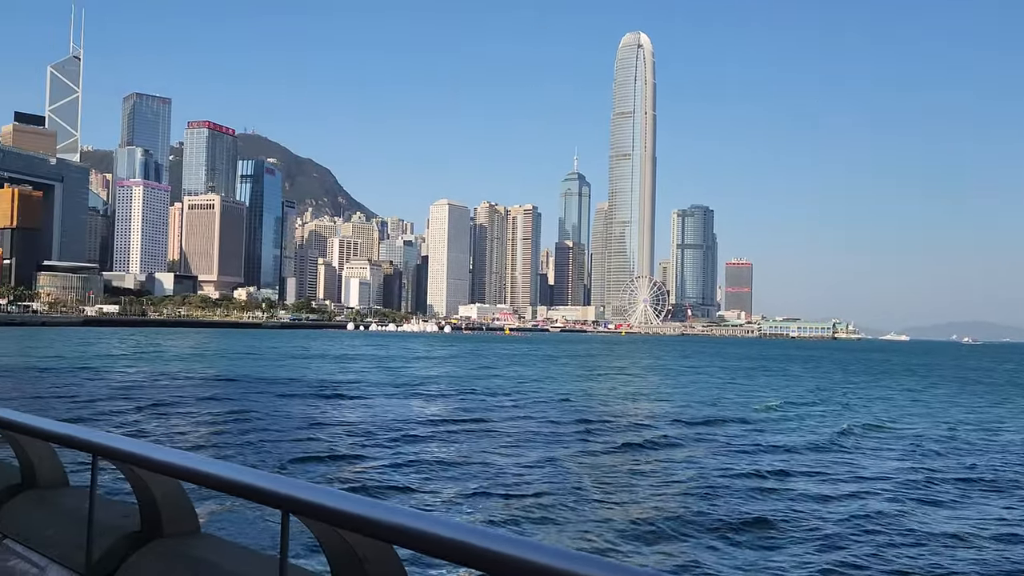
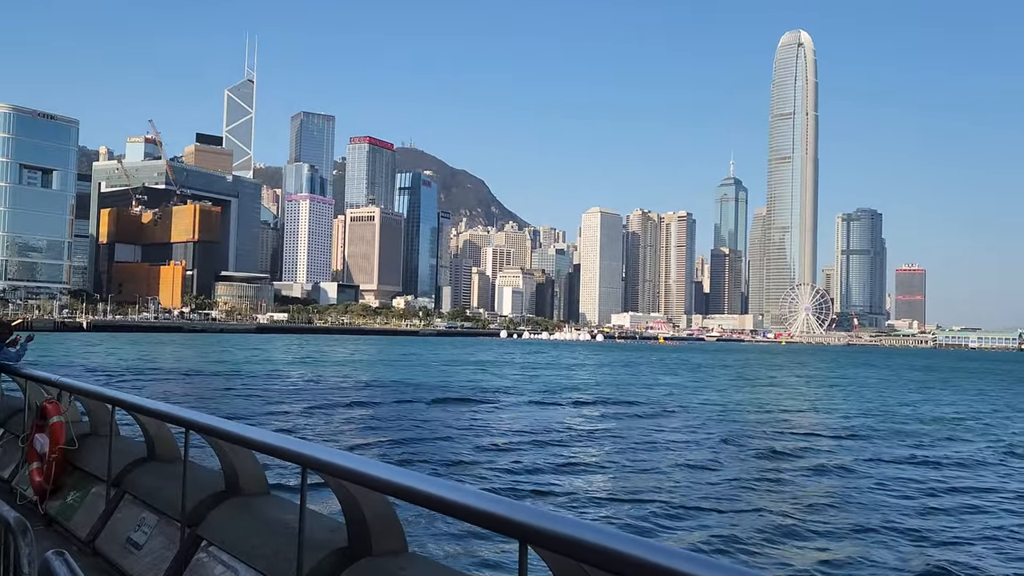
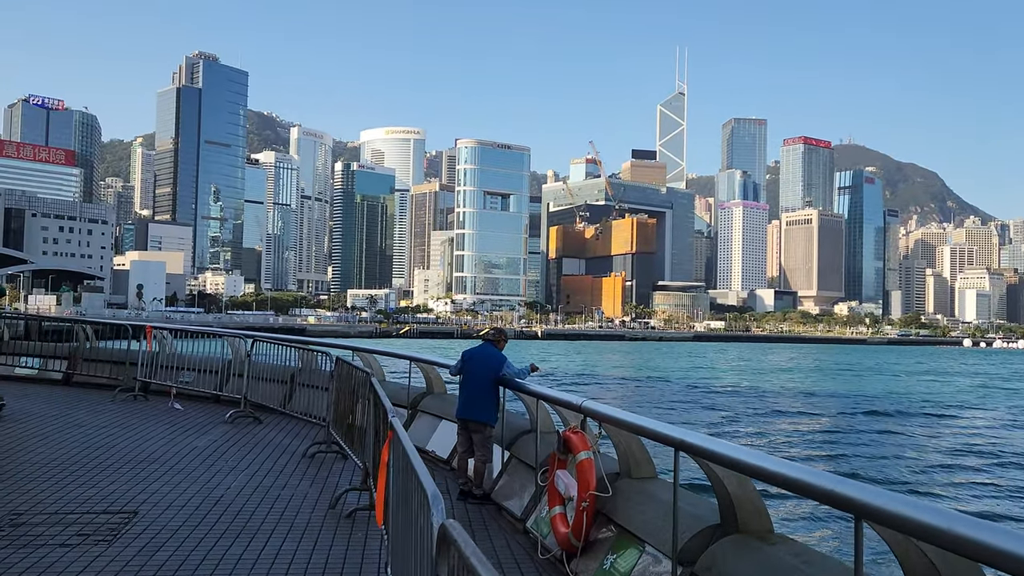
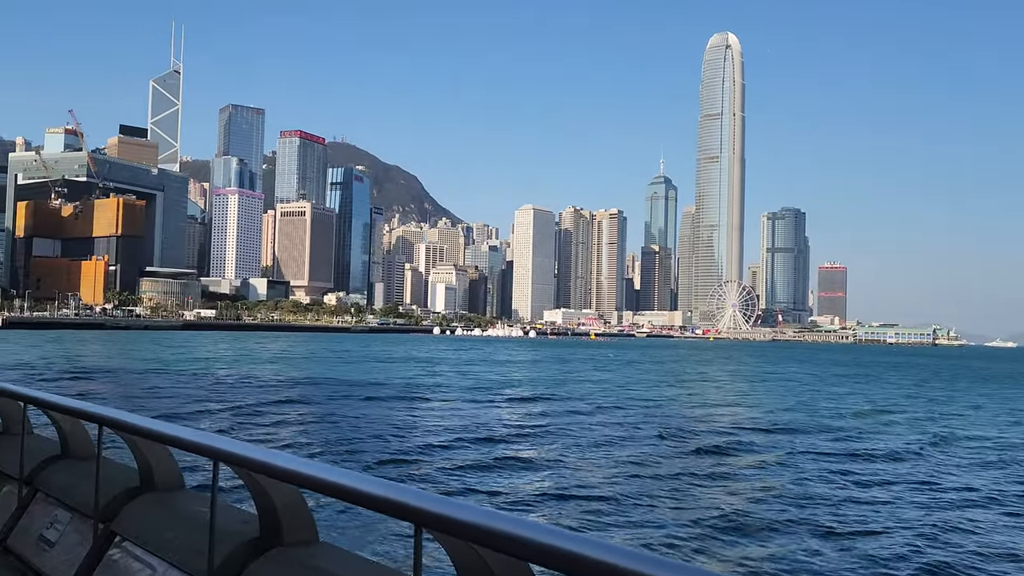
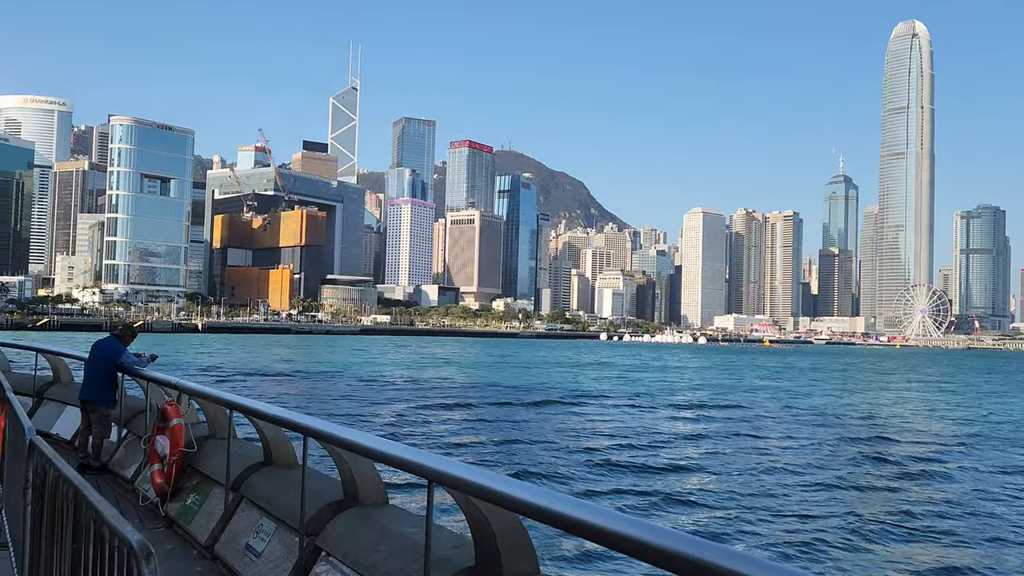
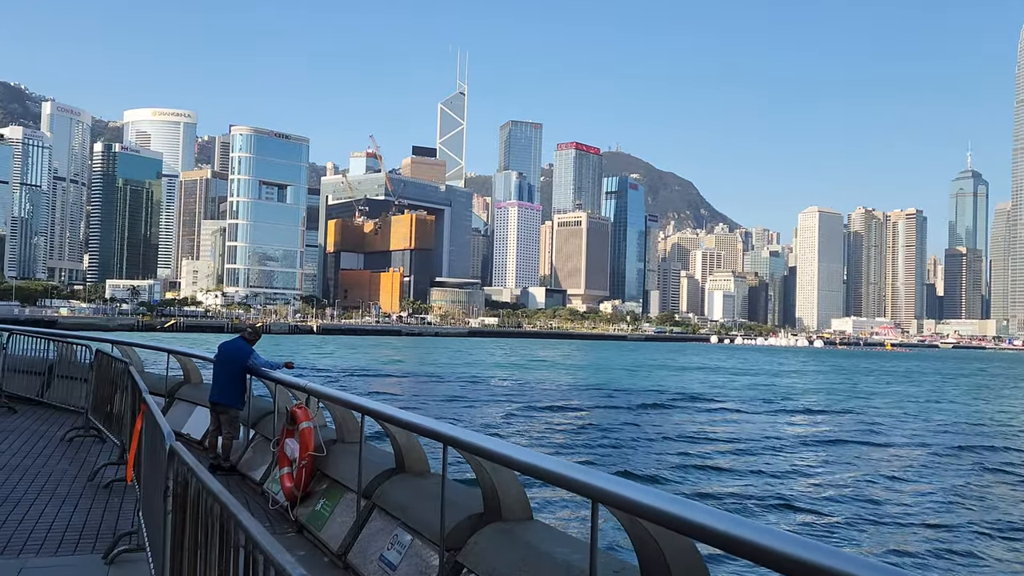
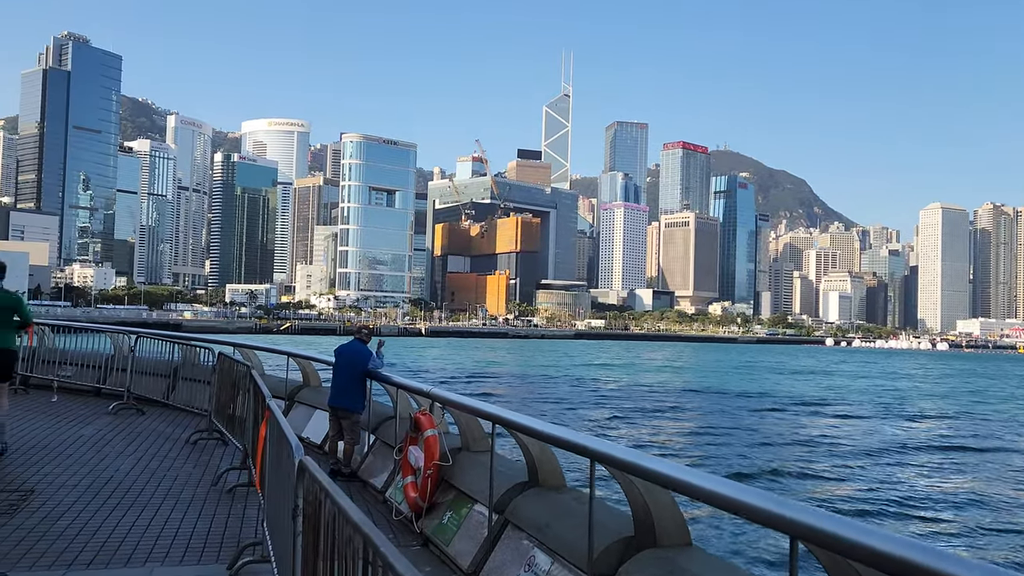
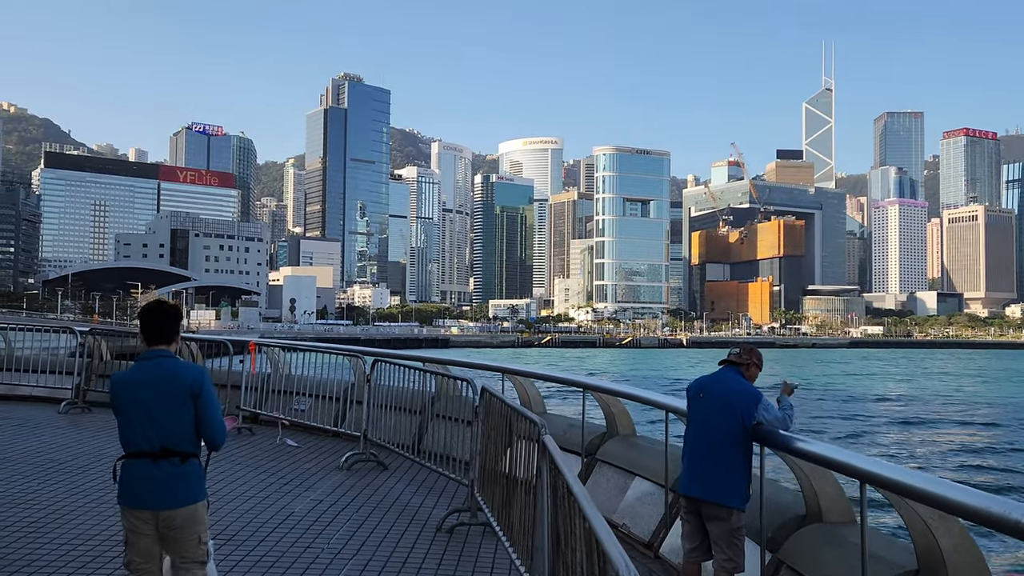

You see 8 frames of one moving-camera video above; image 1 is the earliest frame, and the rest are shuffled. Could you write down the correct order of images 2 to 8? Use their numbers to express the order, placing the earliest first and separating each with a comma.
4, 2, 5, 6, 7, 3, 8
